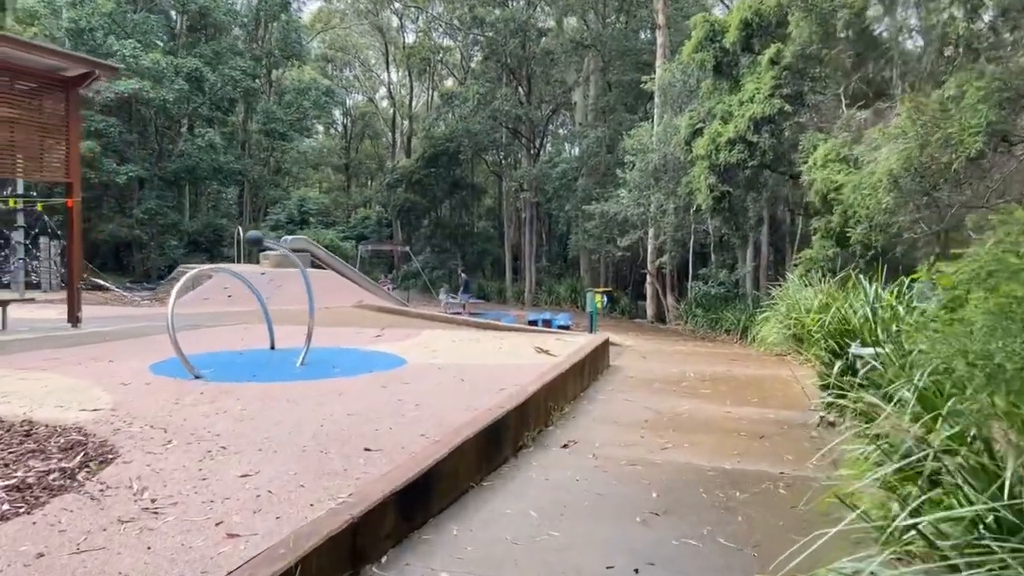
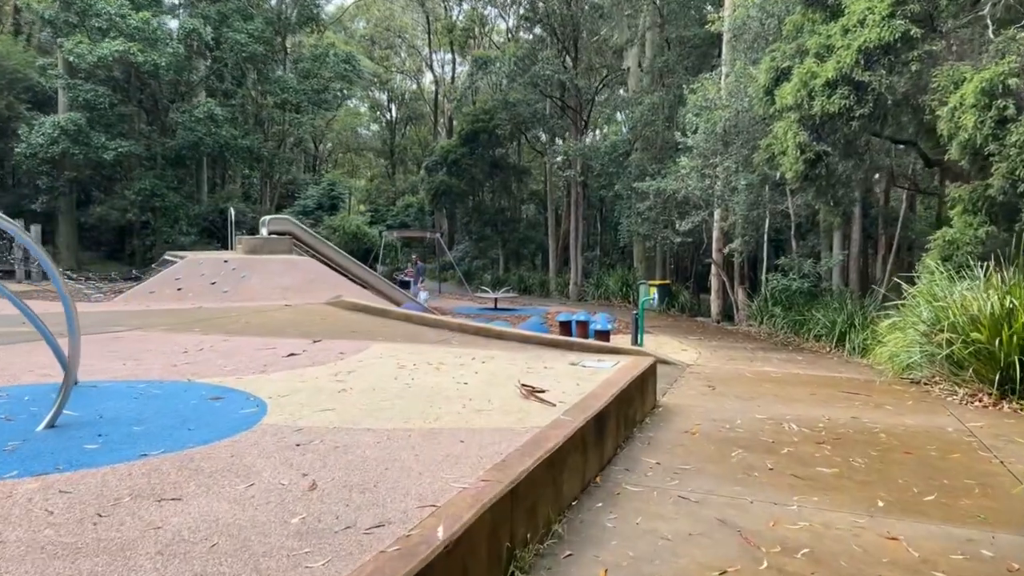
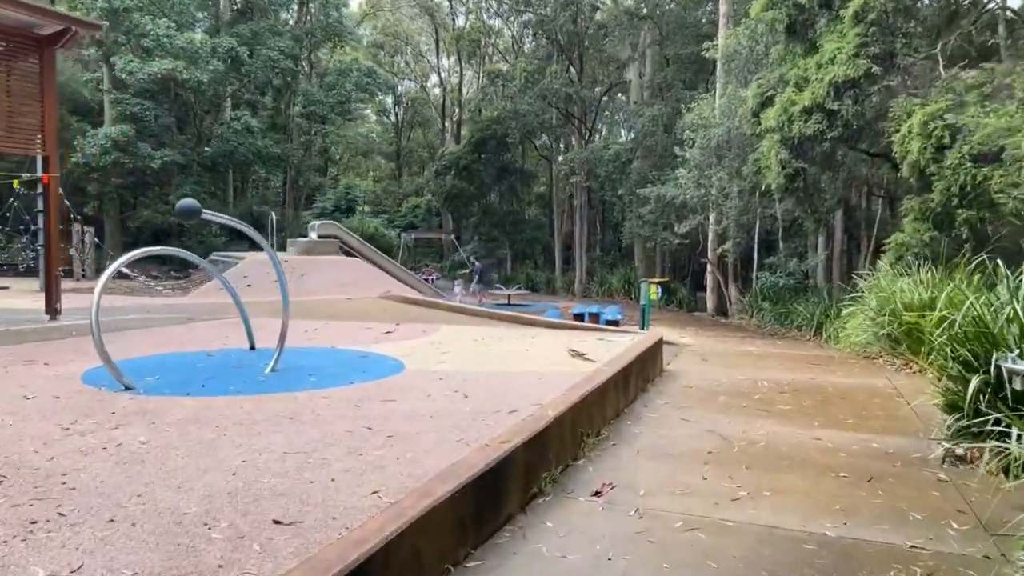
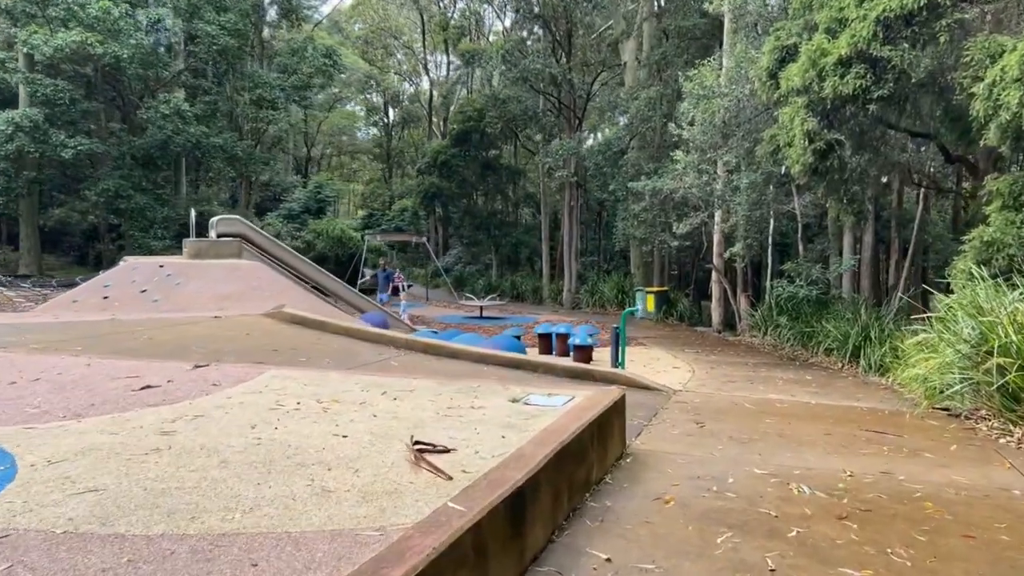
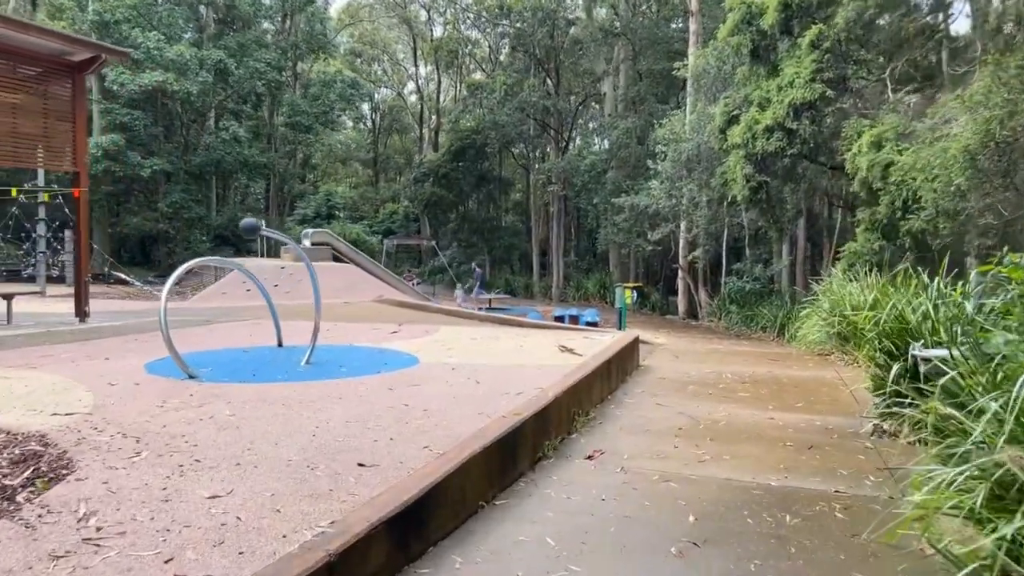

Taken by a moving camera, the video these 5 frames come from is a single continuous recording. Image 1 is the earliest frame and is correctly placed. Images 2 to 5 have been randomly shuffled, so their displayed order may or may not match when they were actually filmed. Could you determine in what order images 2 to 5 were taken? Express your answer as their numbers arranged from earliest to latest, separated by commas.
5, 3, 2, 4
